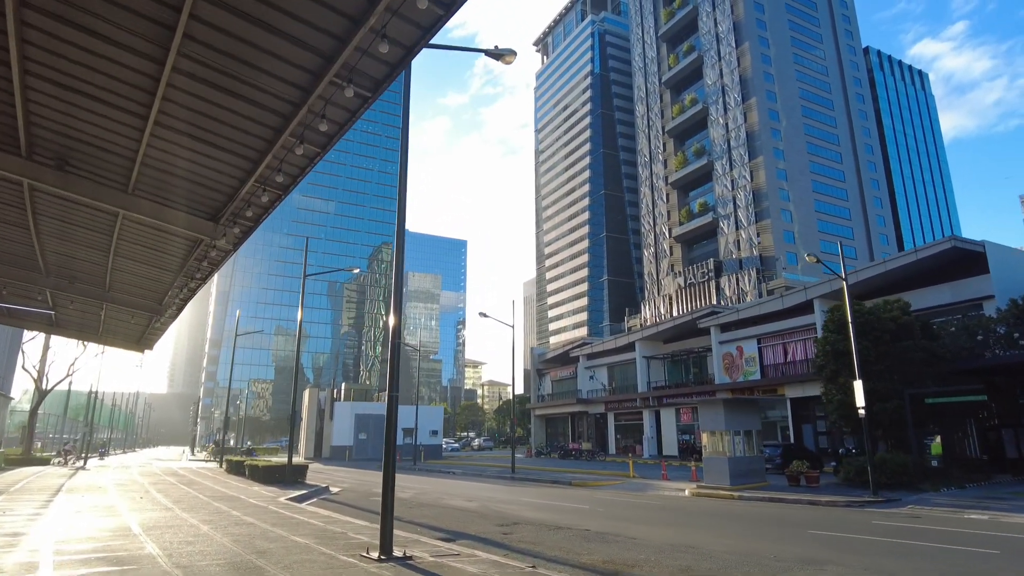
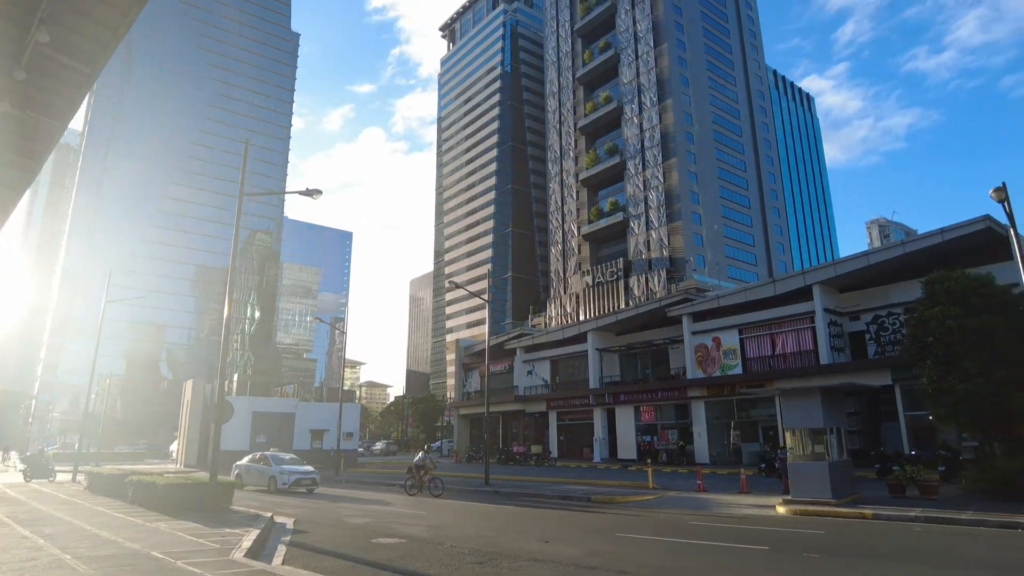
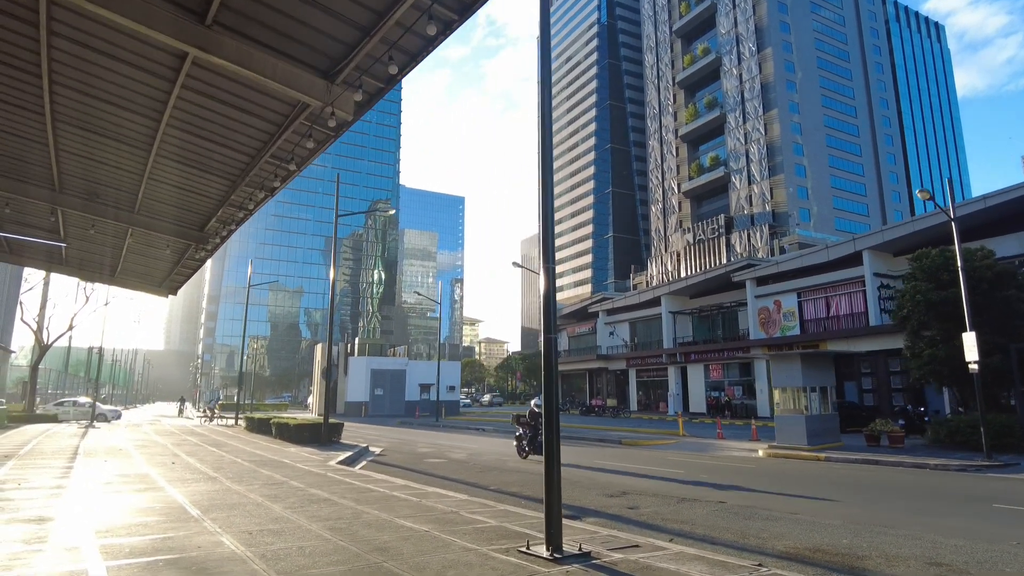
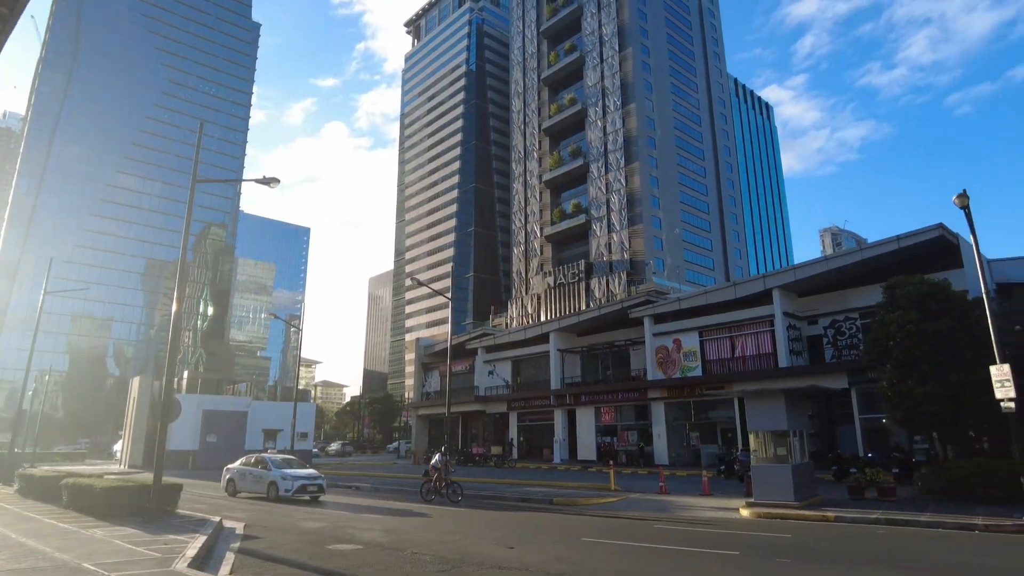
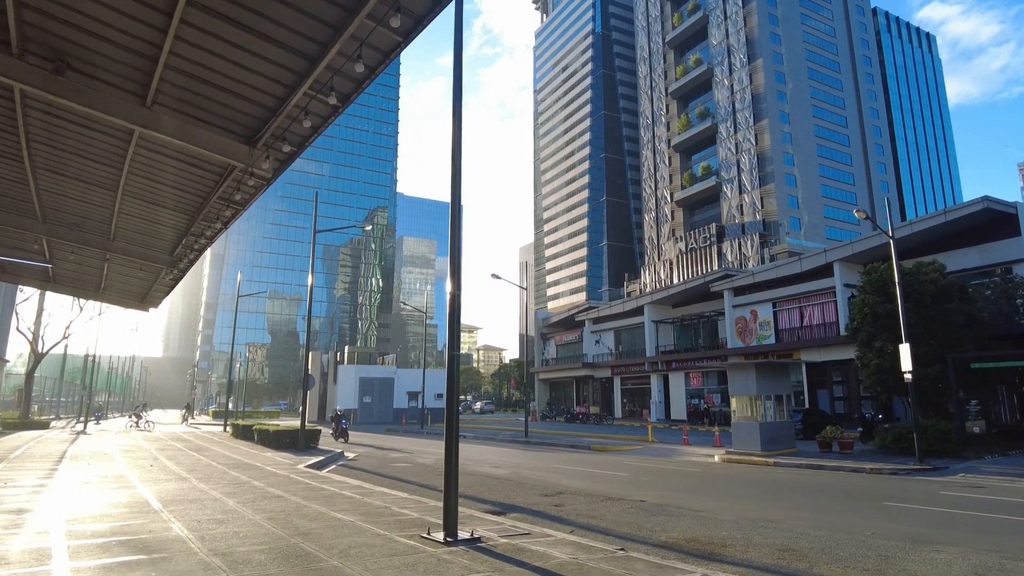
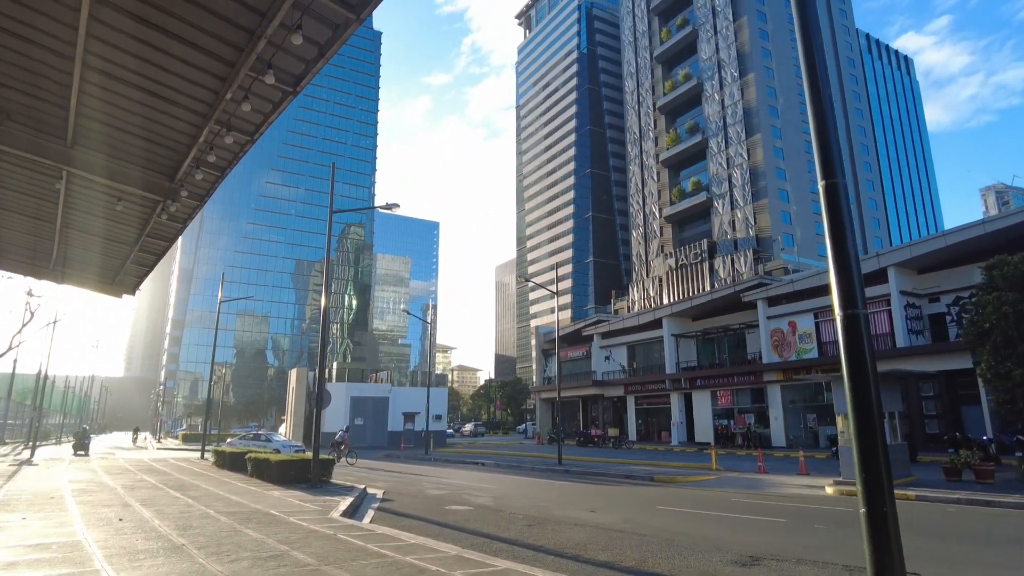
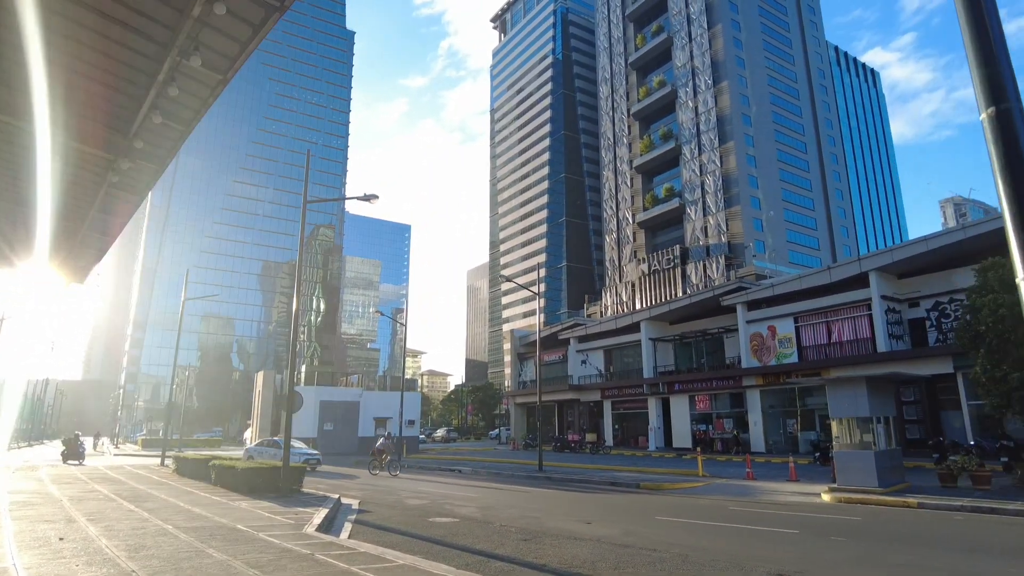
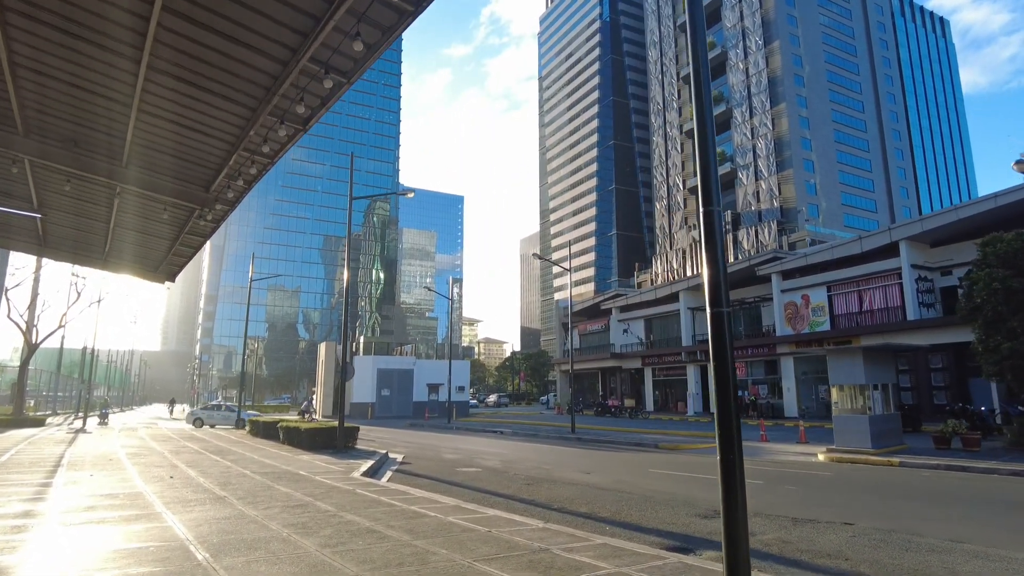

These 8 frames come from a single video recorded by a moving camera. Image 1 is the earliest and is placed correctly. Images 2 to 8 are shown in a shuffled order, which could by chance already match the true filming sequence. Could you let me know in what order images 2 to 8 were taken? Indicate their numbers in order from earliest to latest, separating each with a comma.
5, 3, 8, 6, 7, 2, 4
